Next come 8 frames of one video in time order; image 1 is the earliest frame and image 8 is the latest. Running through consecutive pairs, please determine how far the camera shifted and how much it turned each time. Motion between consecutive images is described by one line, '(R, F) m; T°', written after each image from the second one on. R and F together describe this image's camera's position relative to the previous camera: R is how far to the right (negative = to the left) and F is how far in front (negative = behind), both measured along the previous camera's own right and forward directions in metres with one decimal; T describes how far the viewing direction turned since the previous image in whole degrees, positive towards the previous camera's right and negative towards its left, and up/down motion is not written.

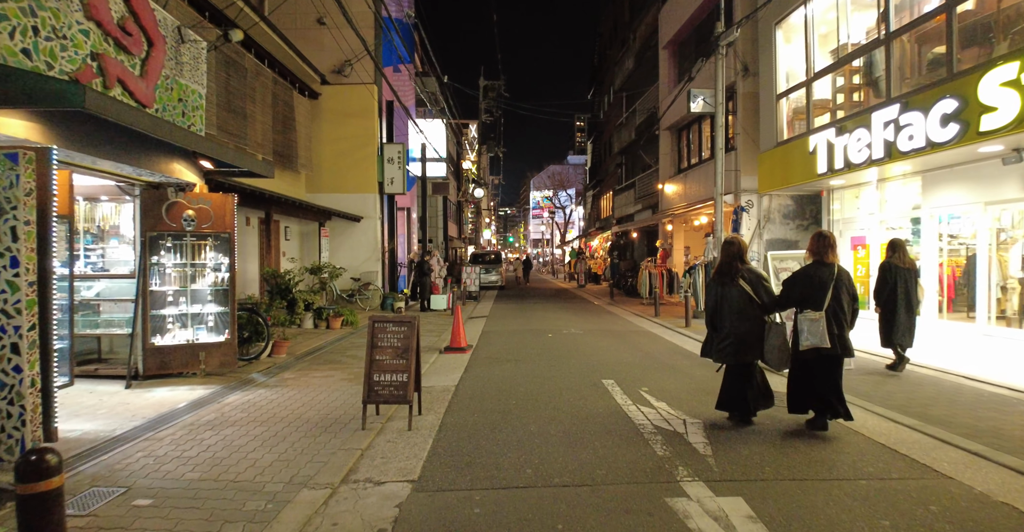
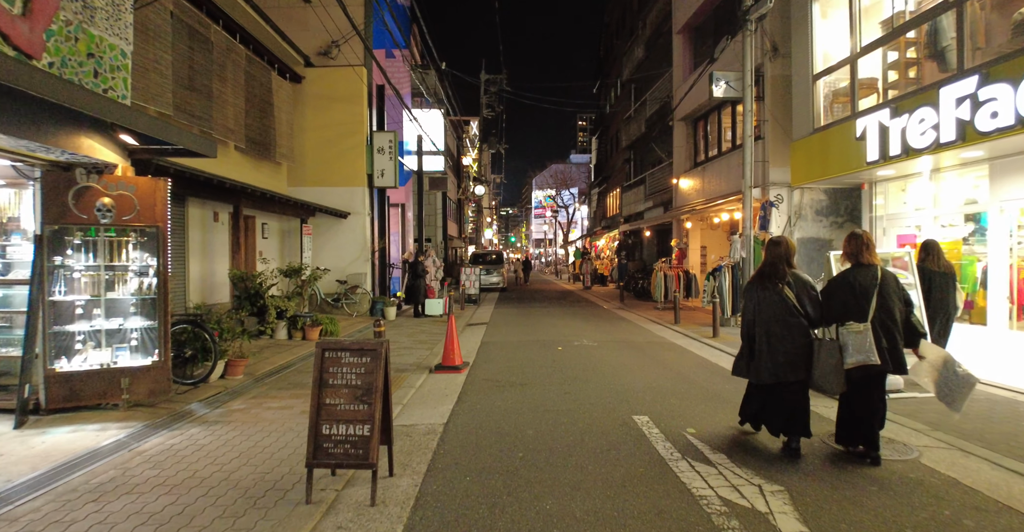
(0.0, +1.7) m; 0°
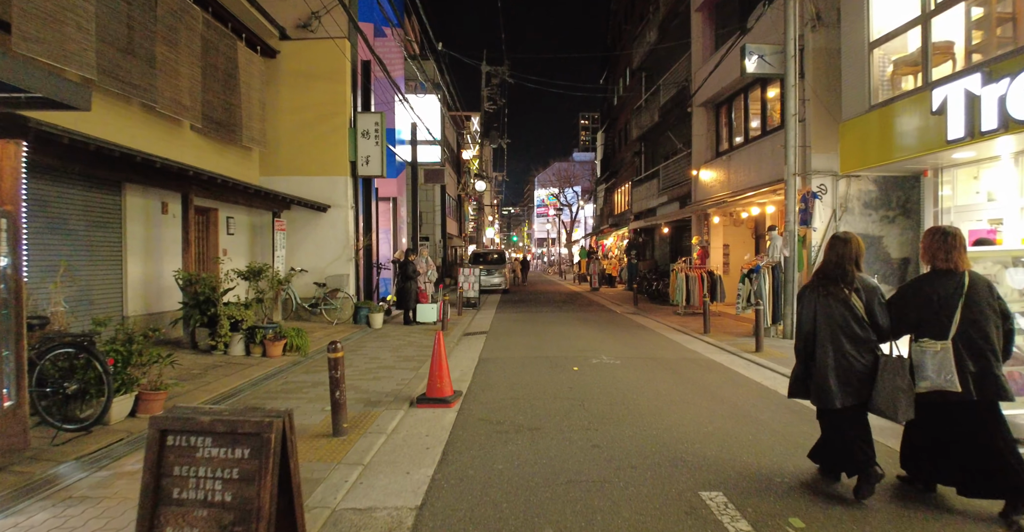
(0.0, +2.0) m; 0°
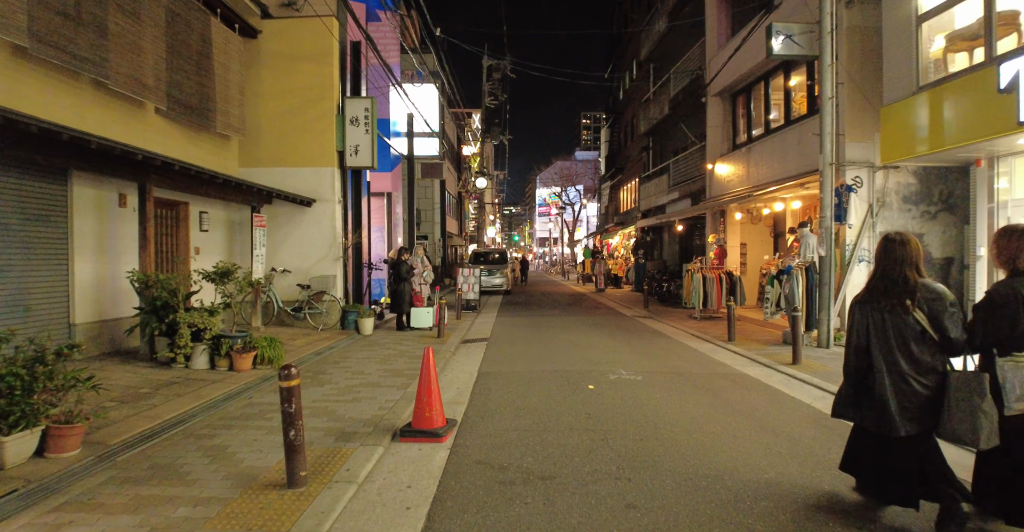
(0.0, +1.2) m; 0°
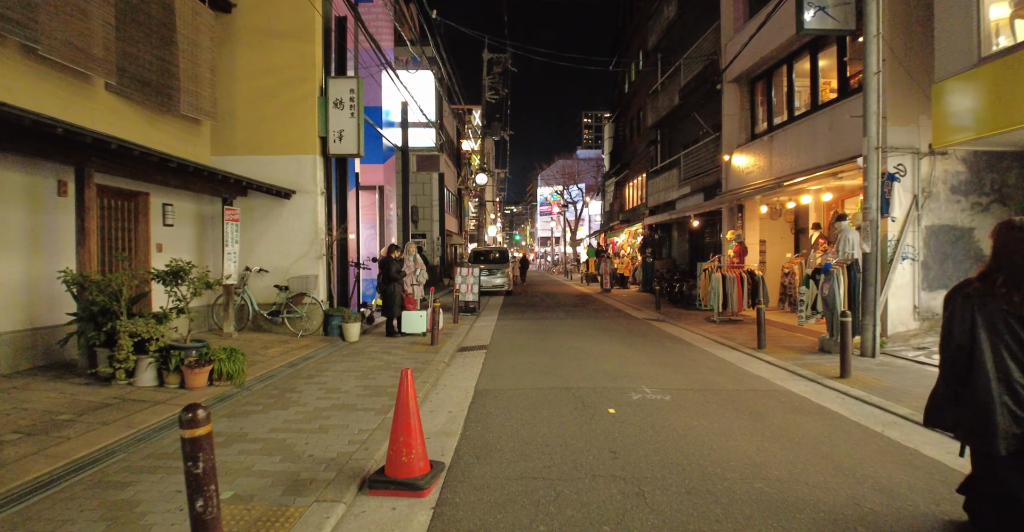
(0.0, +1.3) m; 0°
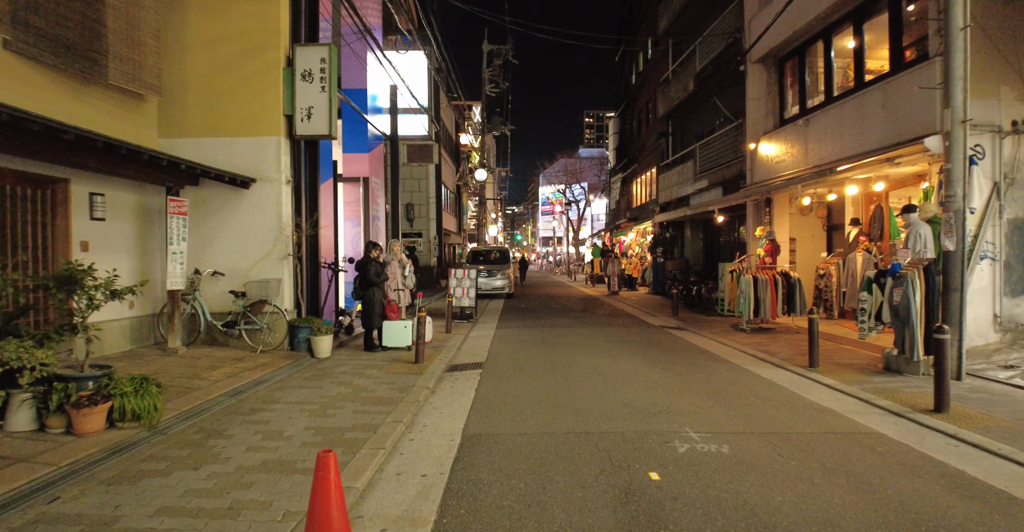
(0.0, +1.8) m; 0°
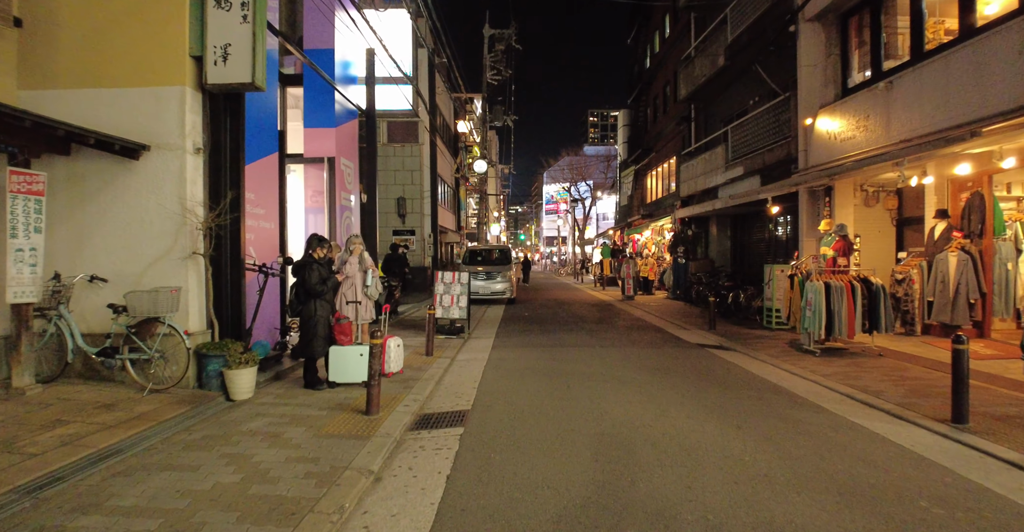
(+0.1, +2.8) m; 0°
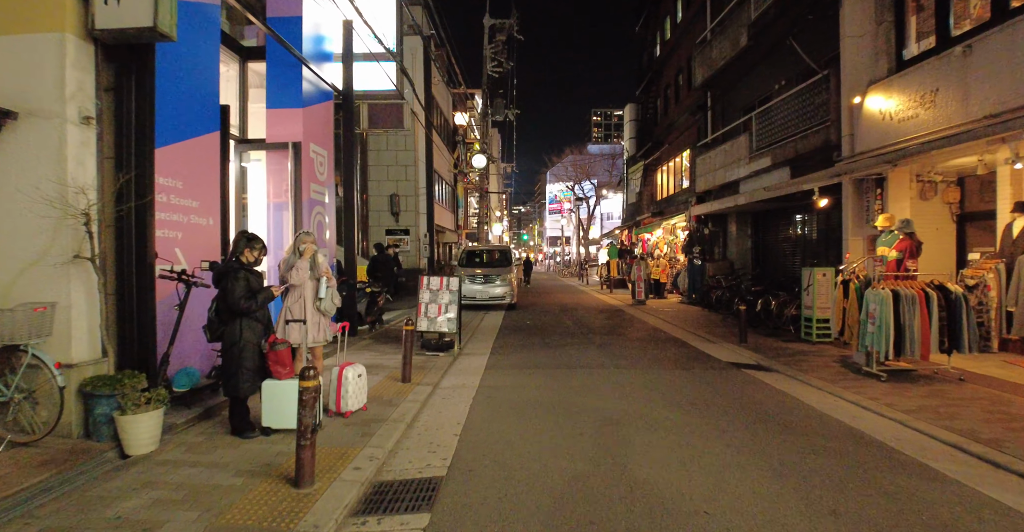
(+0.1, +1.8) m; 0°
